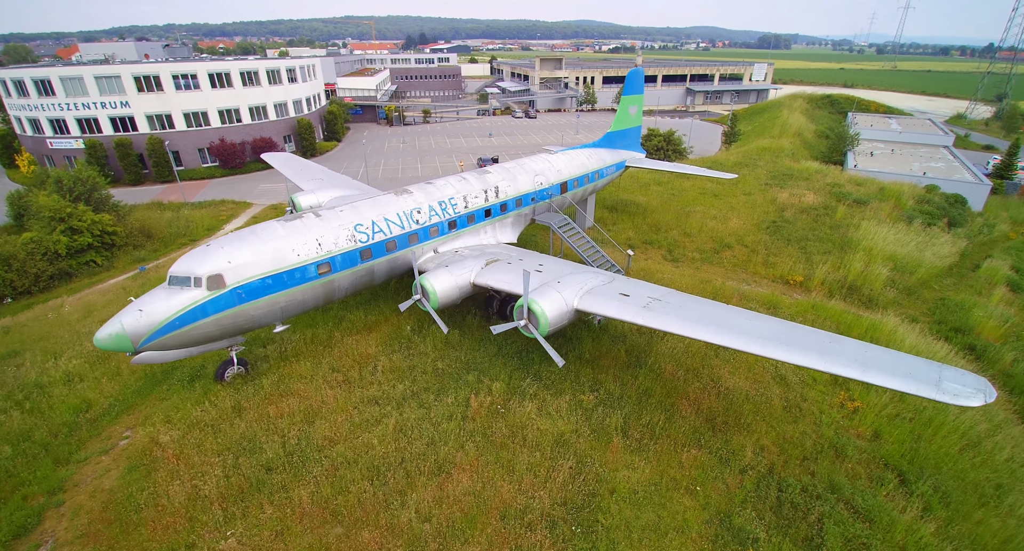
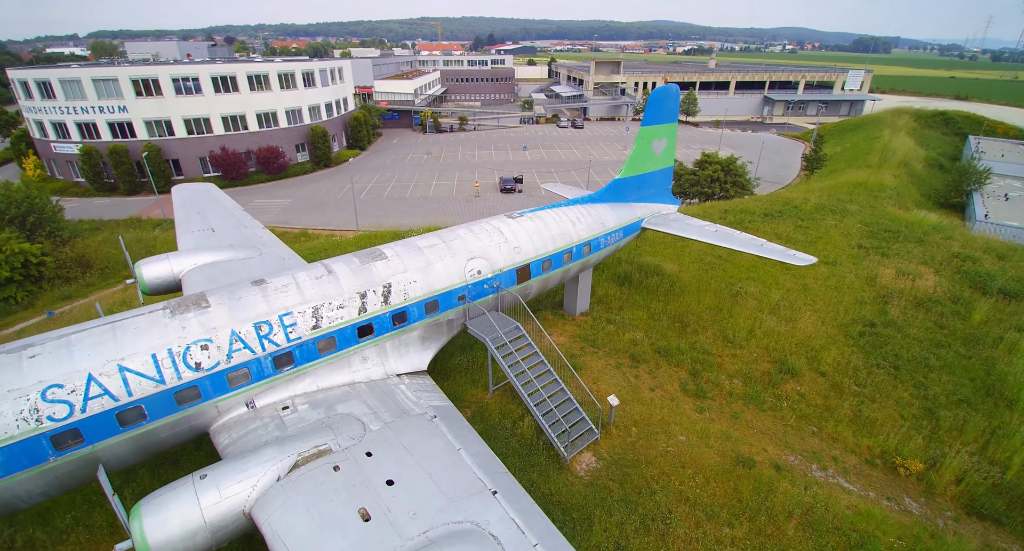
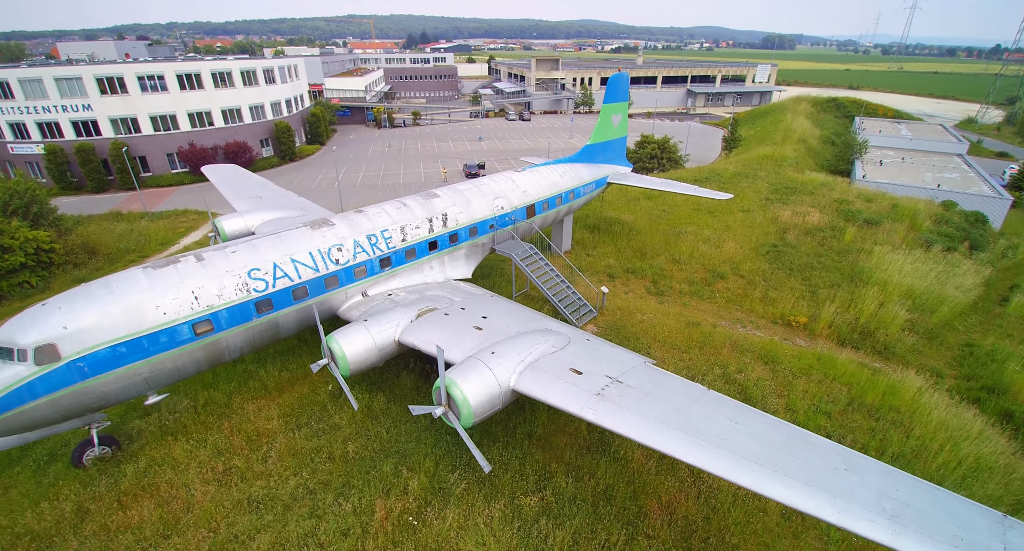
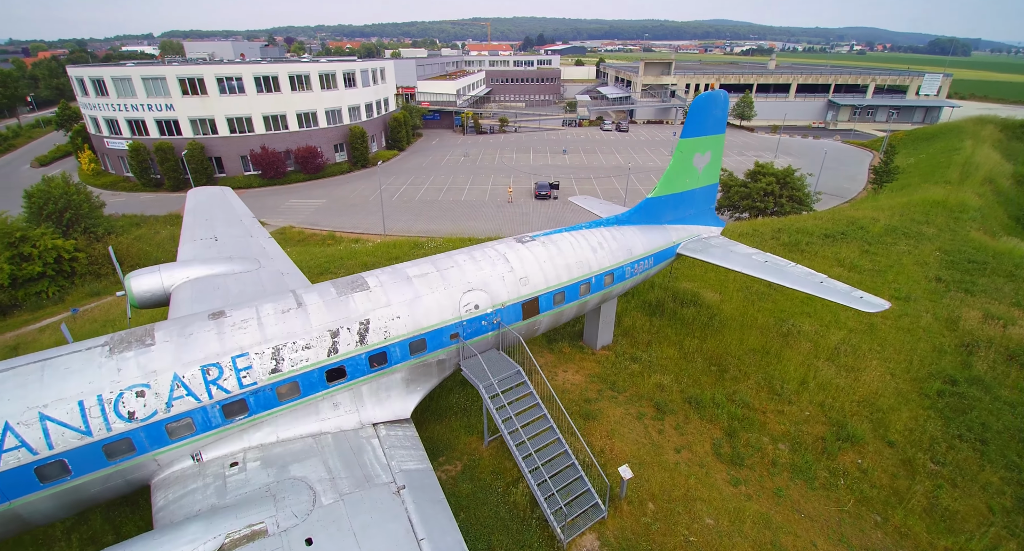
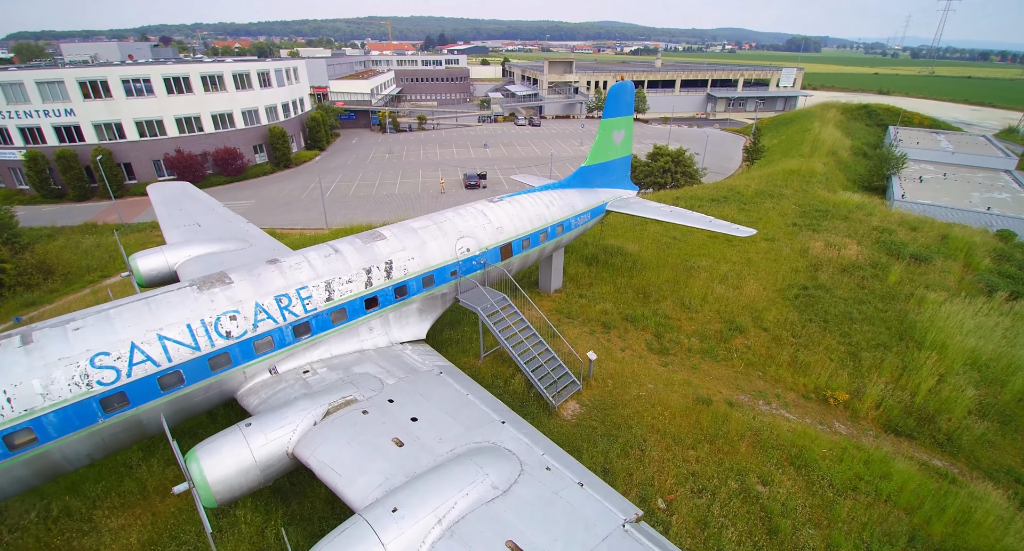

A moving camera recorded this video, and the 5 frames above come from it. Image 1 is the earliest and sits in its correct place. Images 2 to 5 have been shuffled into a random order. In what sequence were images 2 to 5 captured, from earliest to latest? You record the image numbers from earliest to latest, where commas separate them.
3, 5, 2, 4
